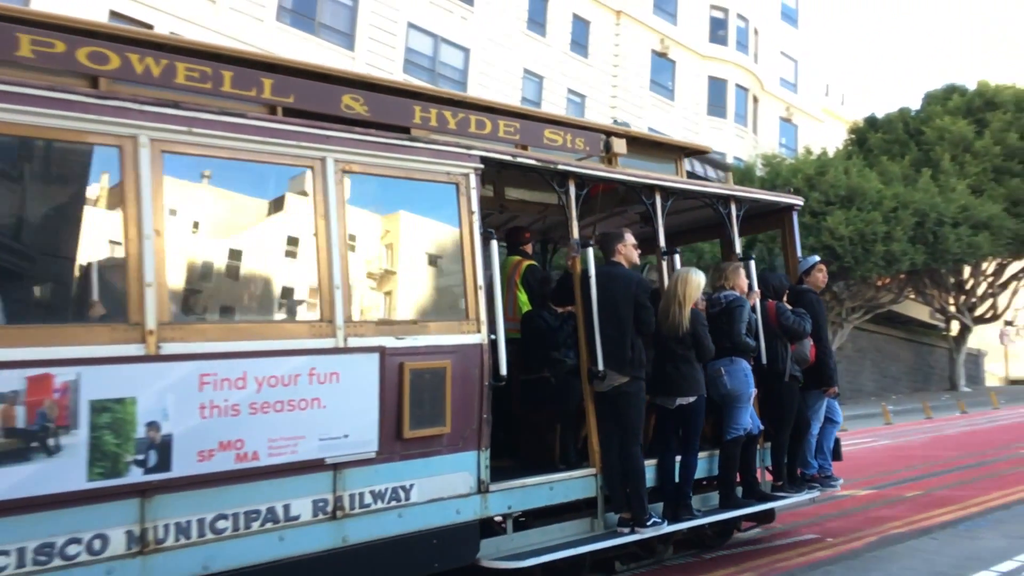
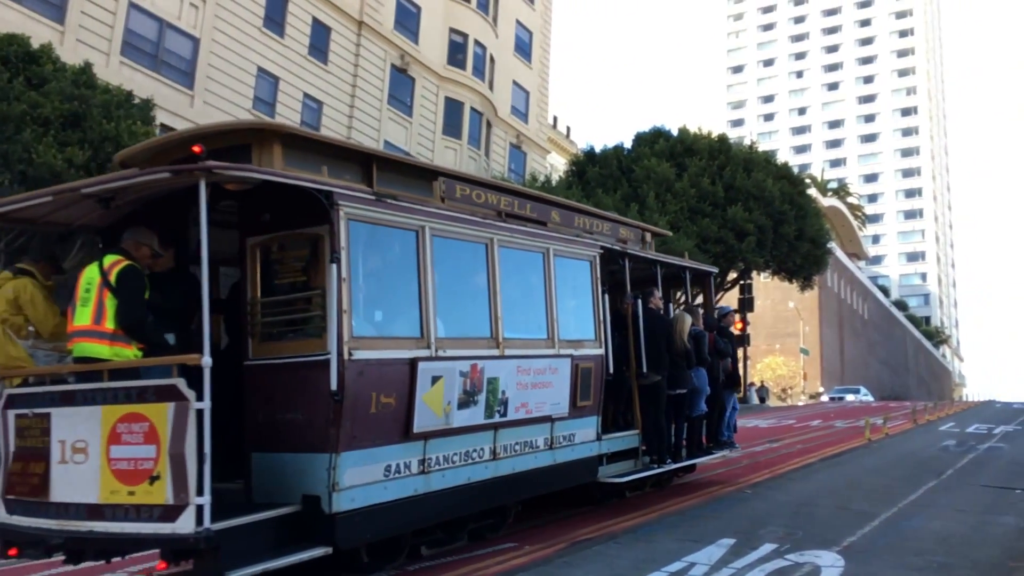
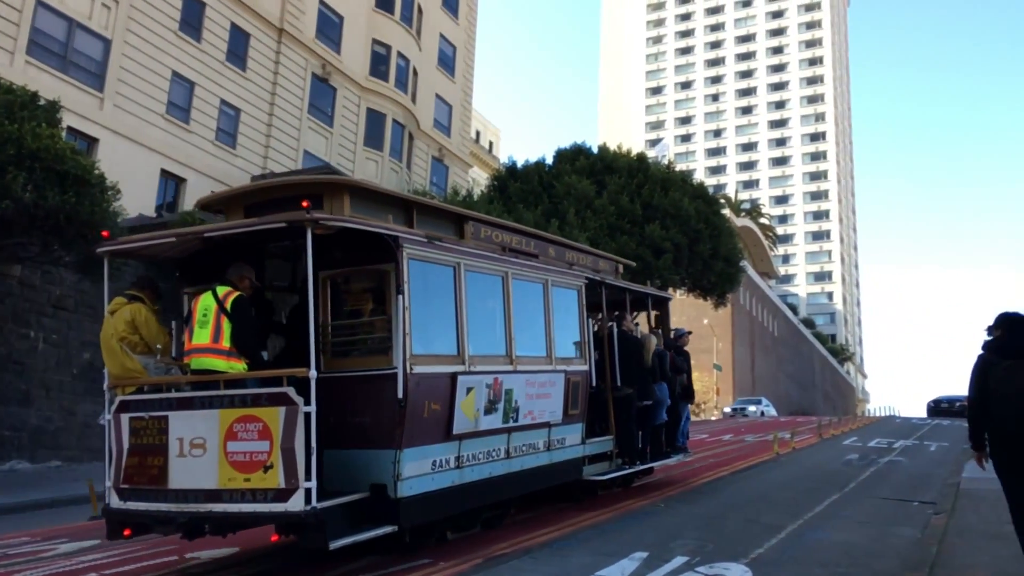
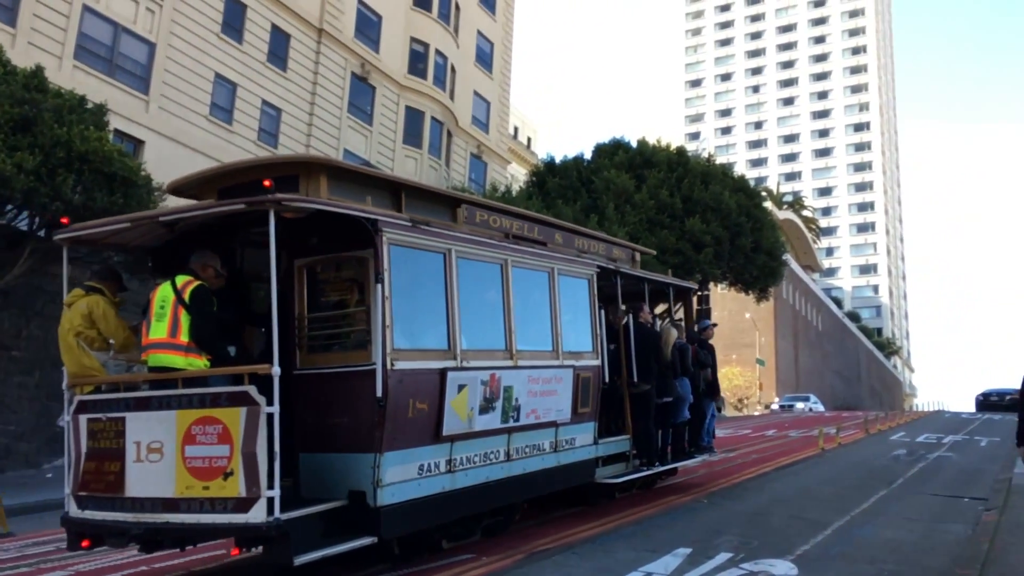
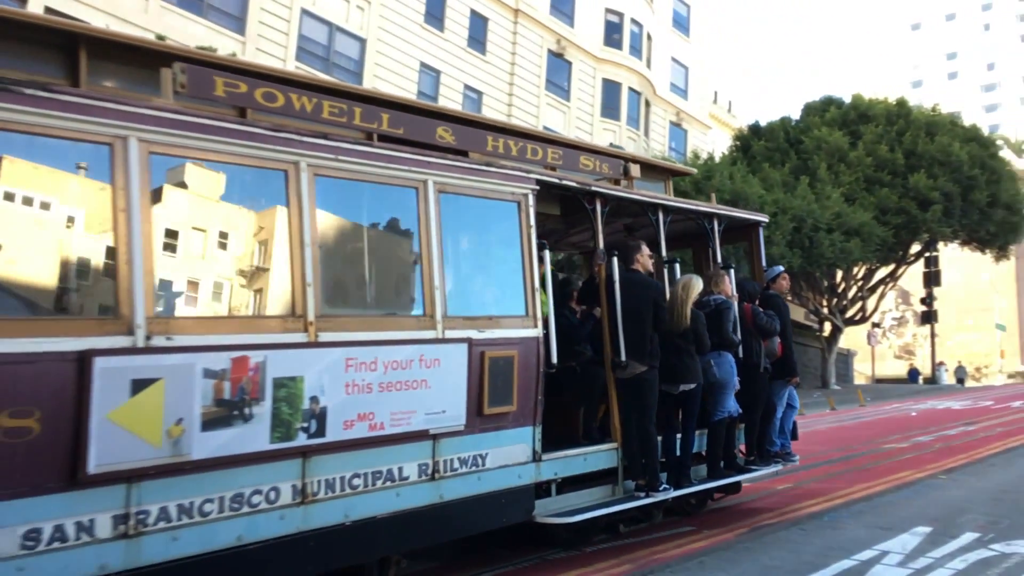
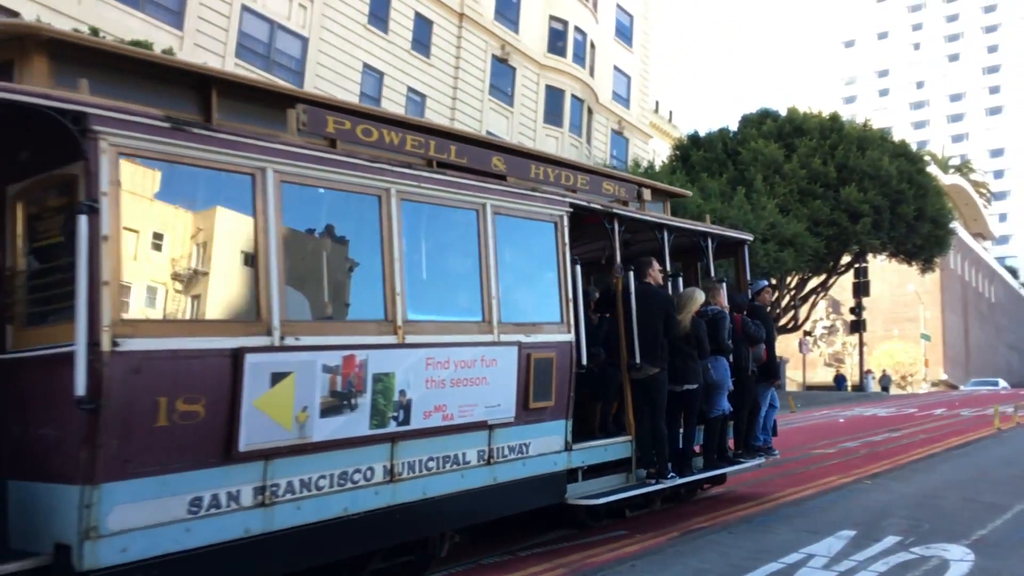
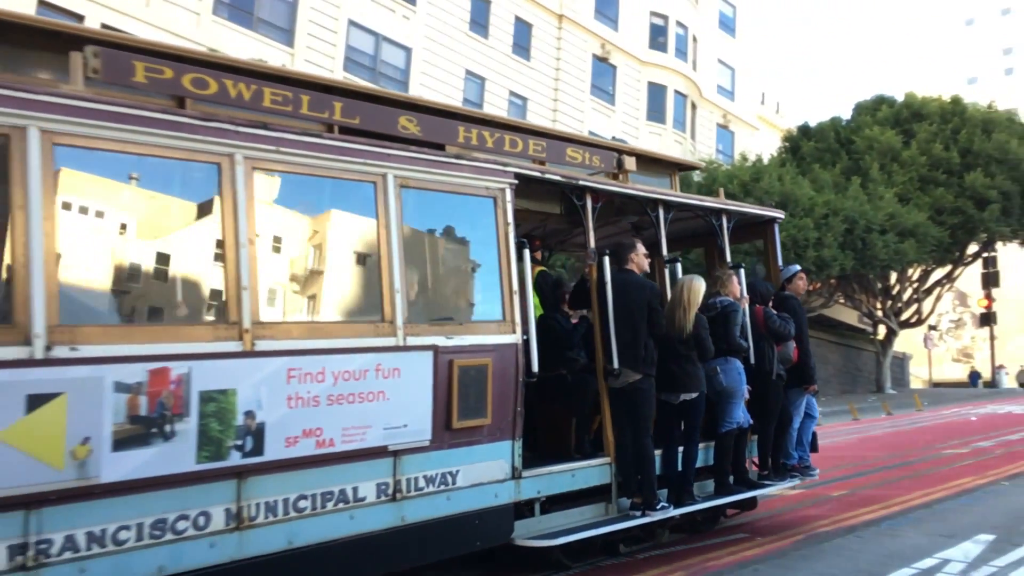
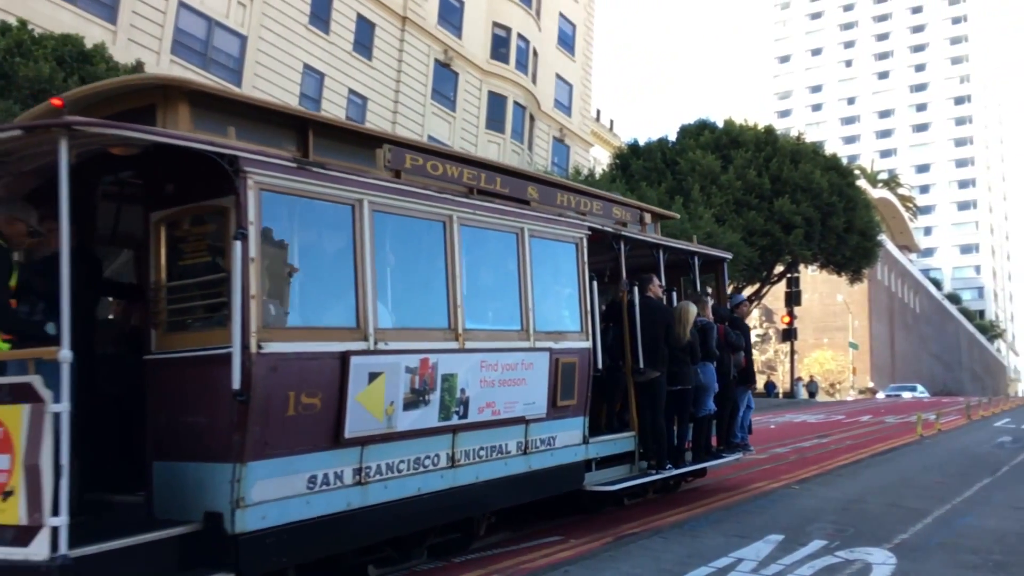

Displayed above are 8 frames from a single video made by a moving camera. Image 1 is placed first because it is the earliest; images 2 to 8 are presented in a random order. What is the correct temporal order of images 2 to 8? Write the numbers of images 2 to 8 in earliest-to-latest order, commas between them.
7, 5, 6, 8, 2, 4, 3
